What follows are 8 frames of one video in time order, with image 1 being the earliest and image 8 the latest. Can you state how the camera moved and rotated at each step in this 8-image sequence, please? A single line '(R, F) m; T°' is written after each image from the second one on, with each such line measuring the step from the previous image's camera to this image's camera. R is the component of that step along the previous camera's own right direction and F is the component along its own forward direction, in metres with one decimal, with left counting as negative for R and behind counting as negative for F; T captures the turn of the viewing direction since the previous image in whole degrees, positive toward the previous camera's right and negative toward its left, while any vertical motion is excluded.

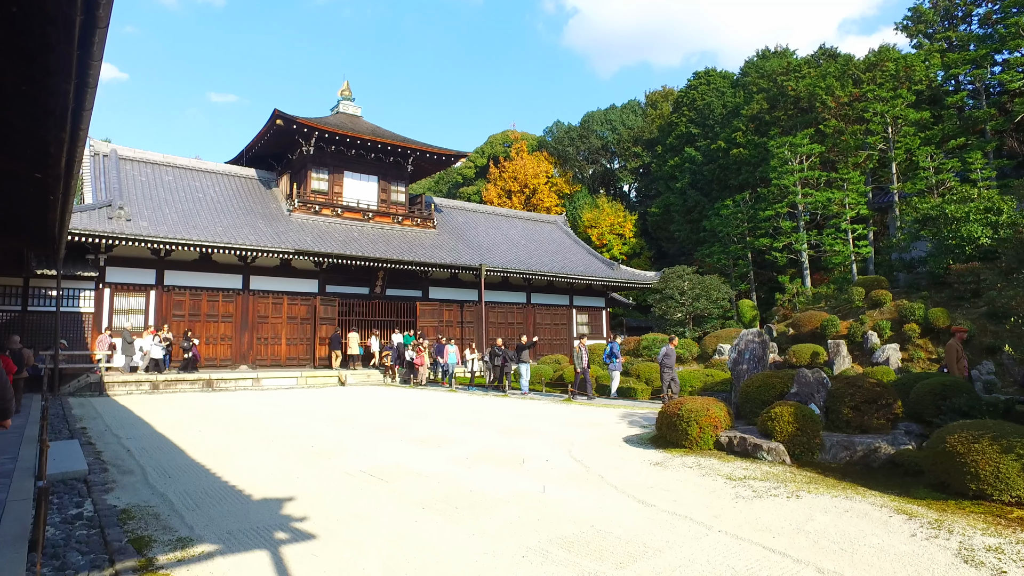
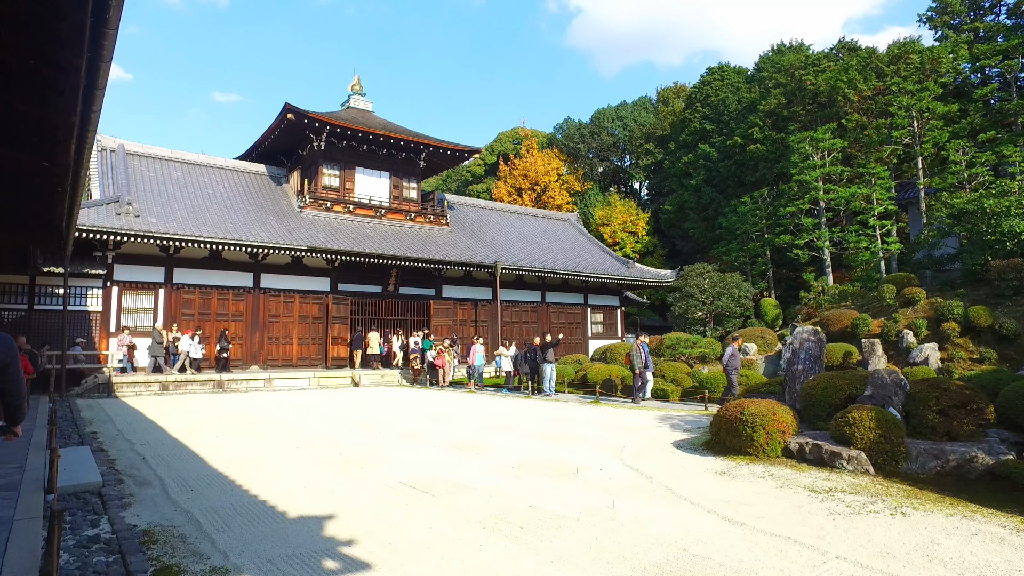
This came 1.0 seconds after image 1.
(-0.4, +0.5) m; 0°
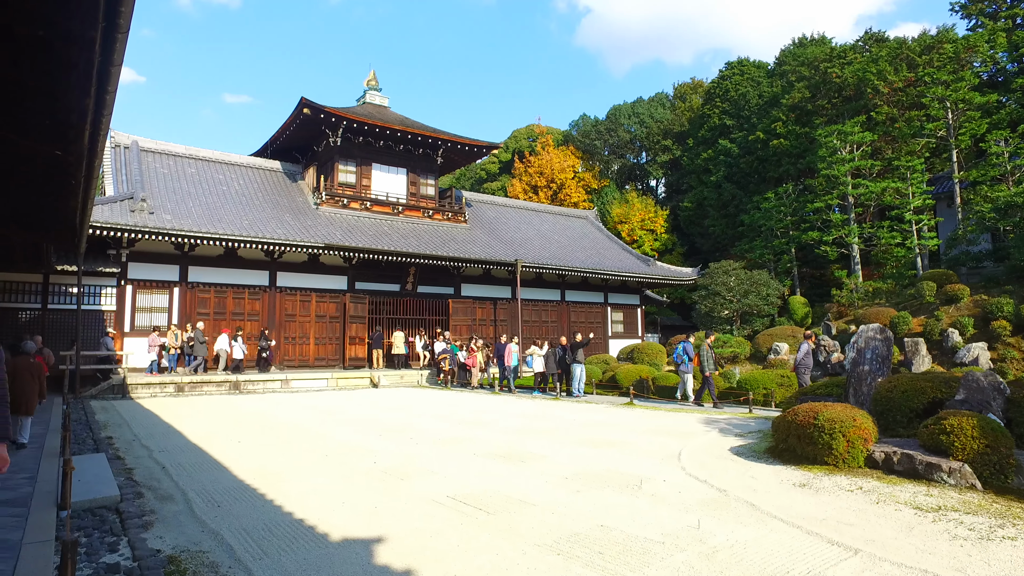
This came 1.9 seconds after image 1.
(-0.3, +0.5) m; -1°
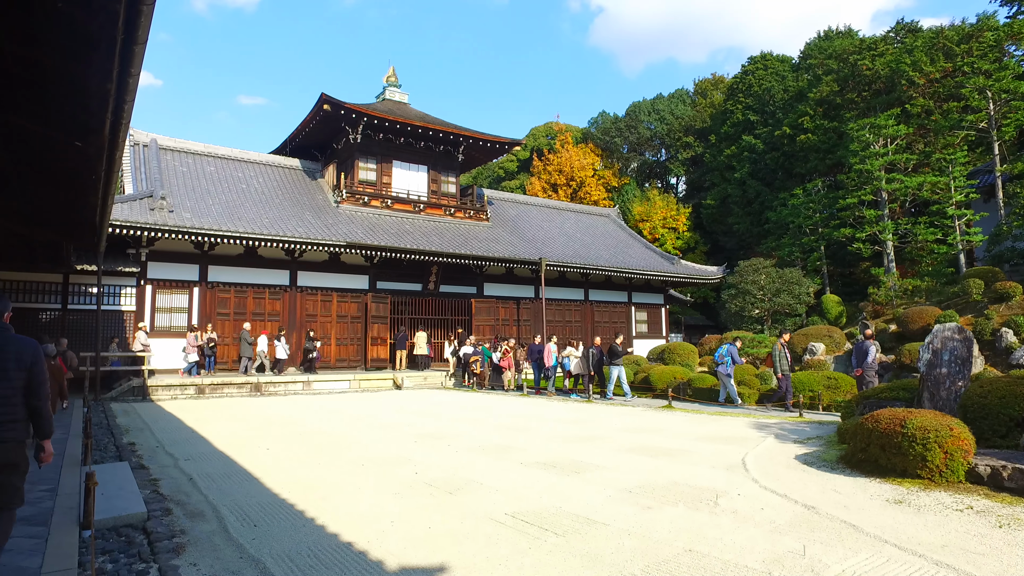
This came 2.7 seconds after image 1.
(-0.3, +0.5) m; -1°
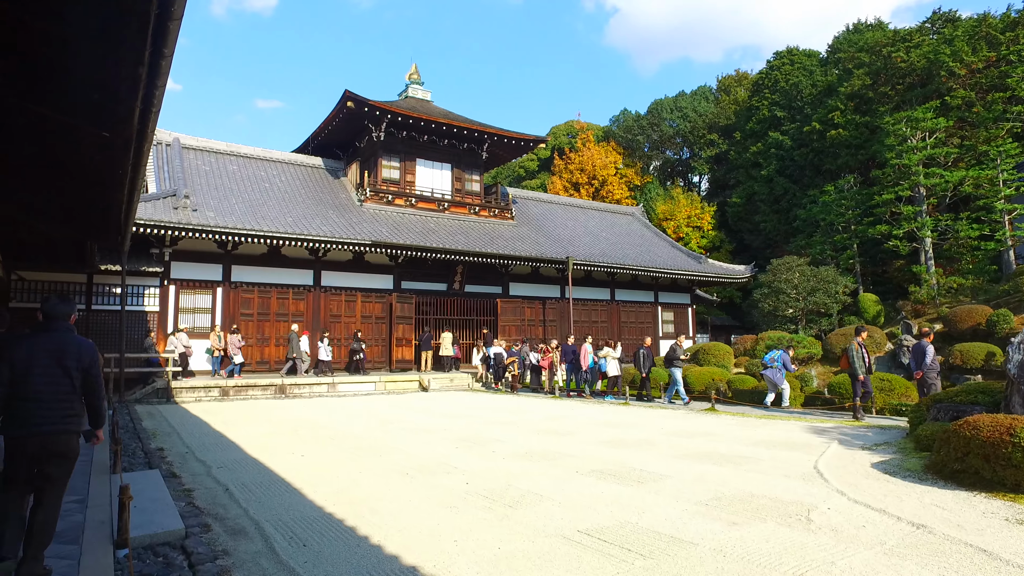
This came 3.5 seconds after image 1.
(-0.3, +0.4) m; -1°
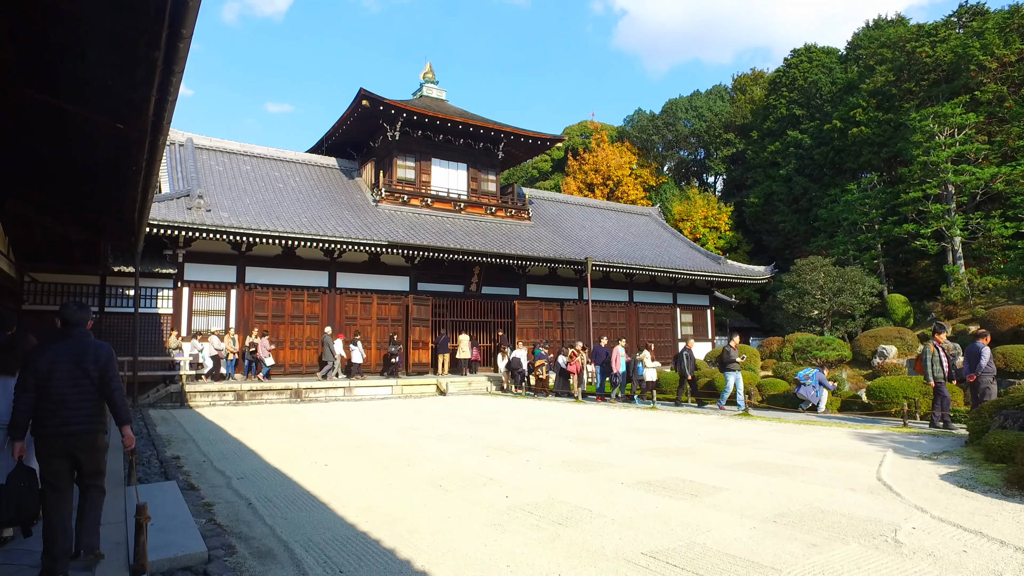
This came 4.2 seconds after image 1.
(-0.2, +0.4) m; -1°
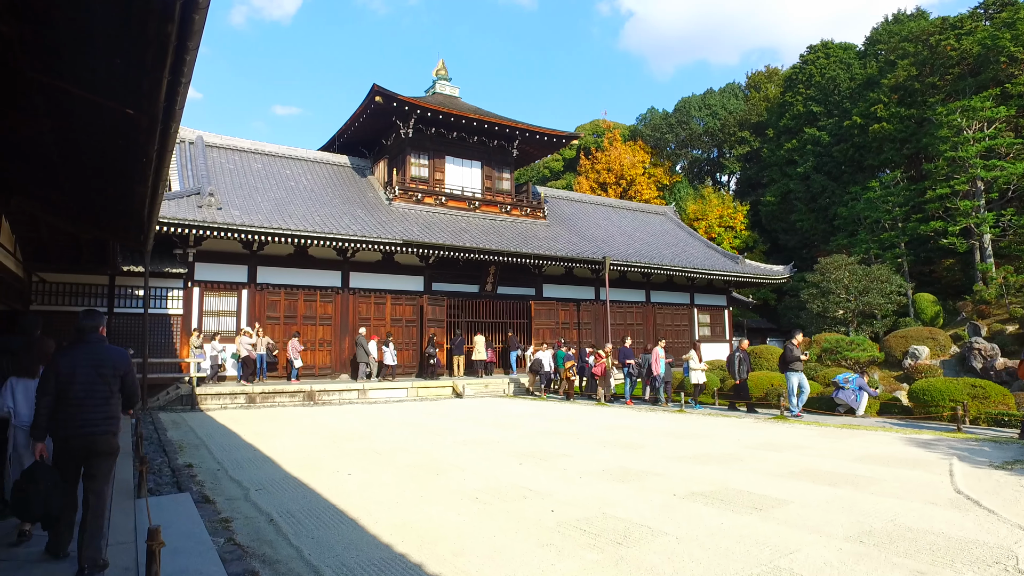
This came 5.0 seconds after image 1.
(-0.3, +0.4) m; -1°
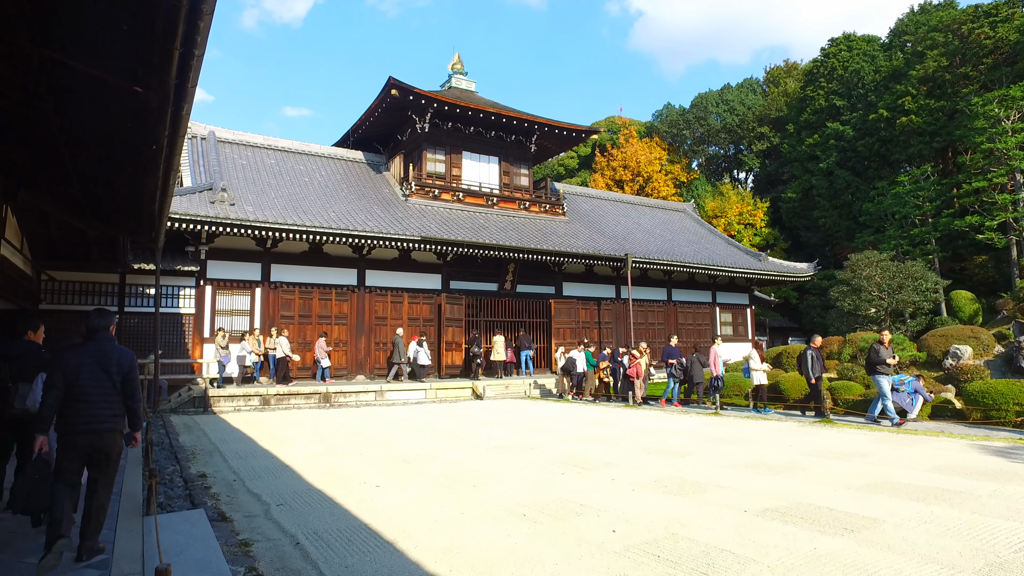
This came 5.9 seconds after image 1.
(-0.3, +0.5) m; -1°
